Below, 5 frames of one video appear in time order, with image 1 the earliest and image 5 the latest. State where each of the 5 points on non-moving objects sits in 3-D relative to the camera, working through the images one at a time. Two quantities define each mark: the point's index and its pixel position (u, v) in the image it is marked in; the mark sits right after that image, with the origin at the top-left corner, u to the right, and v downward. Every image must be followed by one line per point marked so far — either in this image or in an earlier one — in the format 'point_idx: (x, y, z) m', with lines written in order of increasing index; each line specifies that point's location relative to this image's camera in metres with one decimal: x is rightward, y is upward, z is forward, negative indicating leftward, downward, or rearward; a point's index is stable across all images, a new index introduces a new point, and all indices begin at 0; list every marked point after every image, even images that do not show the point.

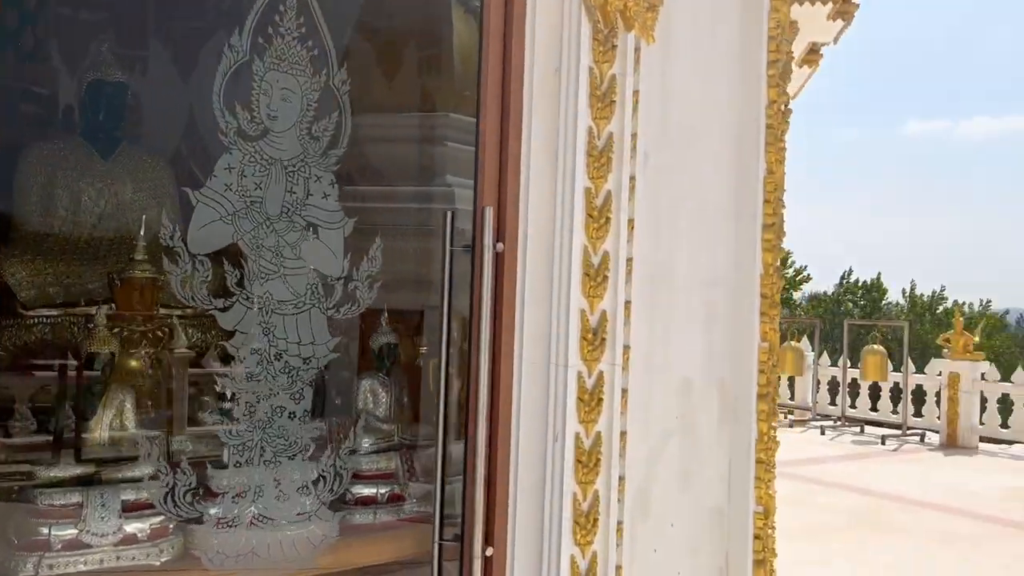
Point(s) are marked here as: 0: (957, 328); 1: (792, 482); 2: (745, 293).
0: (+5.9, -0.5, +11.4) m
1: (+2.7, -1.9, +8.3) m
2: (+0.8, 0.0, +2.8) m
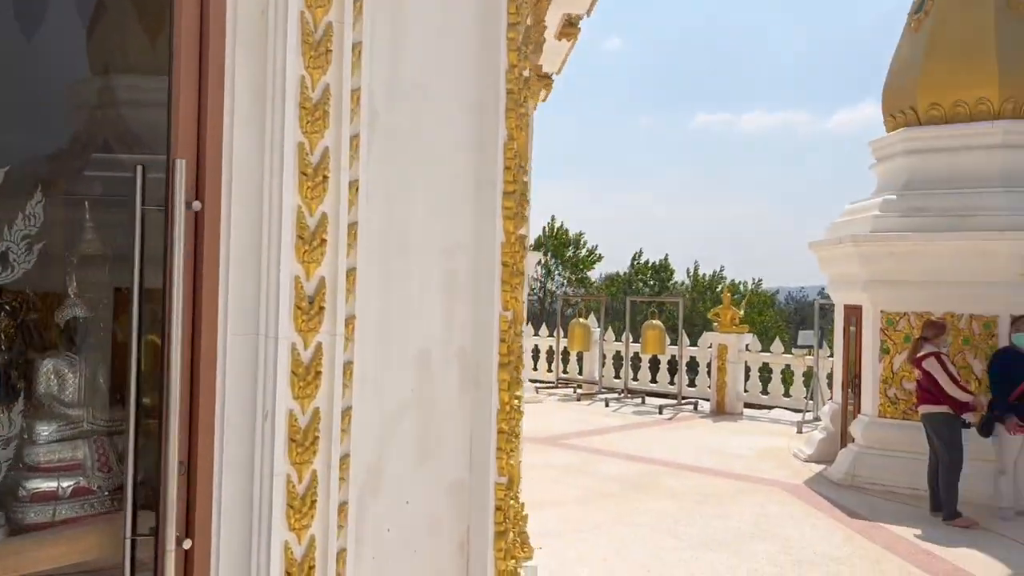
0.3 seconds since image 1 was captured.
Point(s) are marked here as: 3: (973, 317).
0: (+3.0, -0.2, +12.2) m
1: (+0.6, -1.6, +8.6) m
2: (-0.1, +0.1, +2.7) m
3: (+3.9, -0.2, +7.2) m
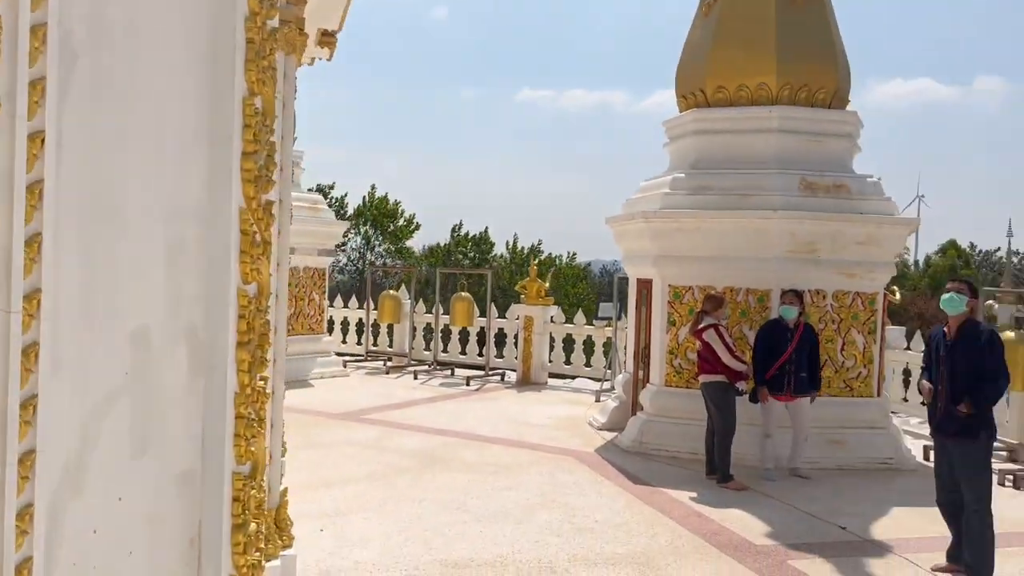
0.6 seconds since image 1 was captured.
0: (+0.3, +0.2, +12.4) m
1: (-1.4, -1.4, +8.4) m
2: (-0.8, +0.2, +2.5) m
3: (+2.1, 0.0, +7.6) m
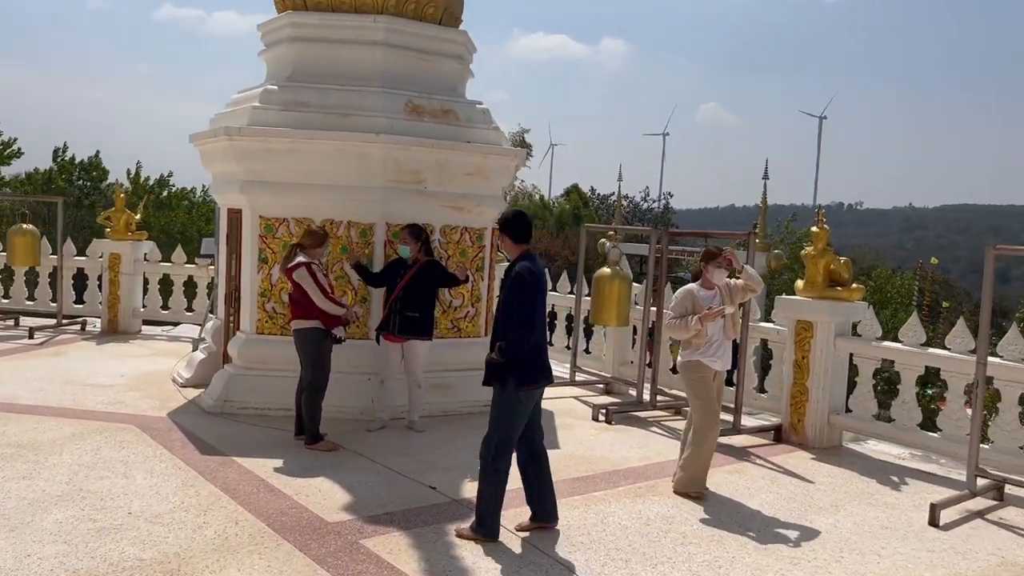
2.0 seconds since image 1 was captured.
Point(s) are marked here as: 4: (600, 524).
0: (-4.8, +1.0, +10.4) m
1: (-4.8, -0.8, +6.2) m
2: (-2.0, +0.3, +0.9) m
3: (-1.3, +0.5, +6.8) m
4: (+0.5, -1.3, +4.6) m
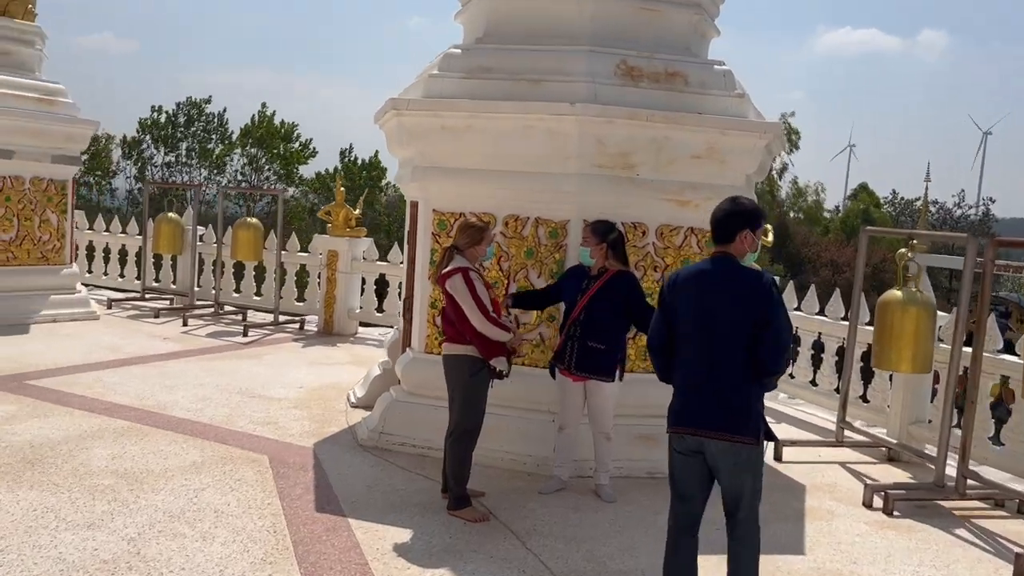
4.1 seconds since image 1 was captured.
0: (-2.0, +1.0, +9.9) m
1: (-3.4, -0.8, +5.9) m
2: (-2.4, +0.3, -0.1) m
3: (+0.2, +0.4, +5.3) m
4: (+1.1, -1.4, +2.7) m
